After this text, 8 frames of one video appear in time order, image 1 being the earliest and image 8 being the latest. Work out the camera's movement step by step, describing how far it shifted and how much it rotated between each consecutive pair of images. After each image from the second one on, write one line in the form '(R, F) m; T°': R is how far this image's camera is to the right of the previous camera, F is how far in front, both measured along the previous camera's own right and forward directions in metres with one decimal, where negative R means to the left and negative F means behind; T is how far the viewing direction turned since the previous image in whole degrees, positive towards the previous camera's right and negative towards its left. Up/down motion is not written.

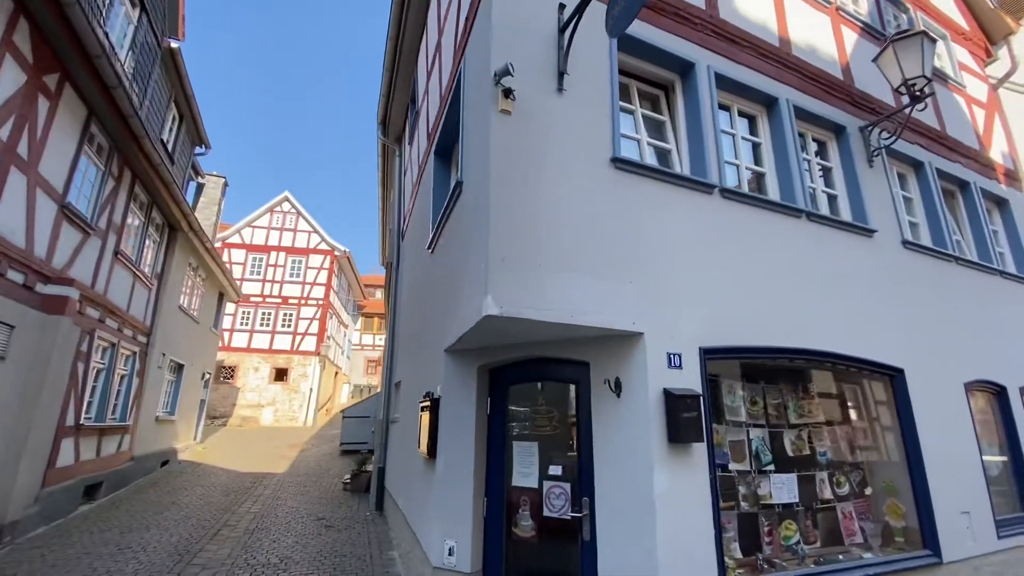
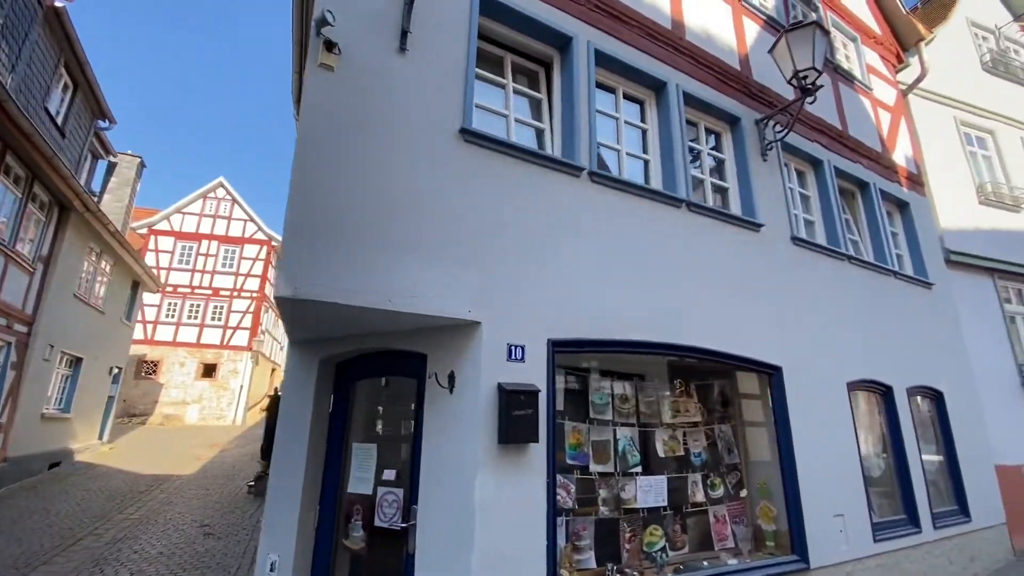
(+0.9, +0.3) m; +4°
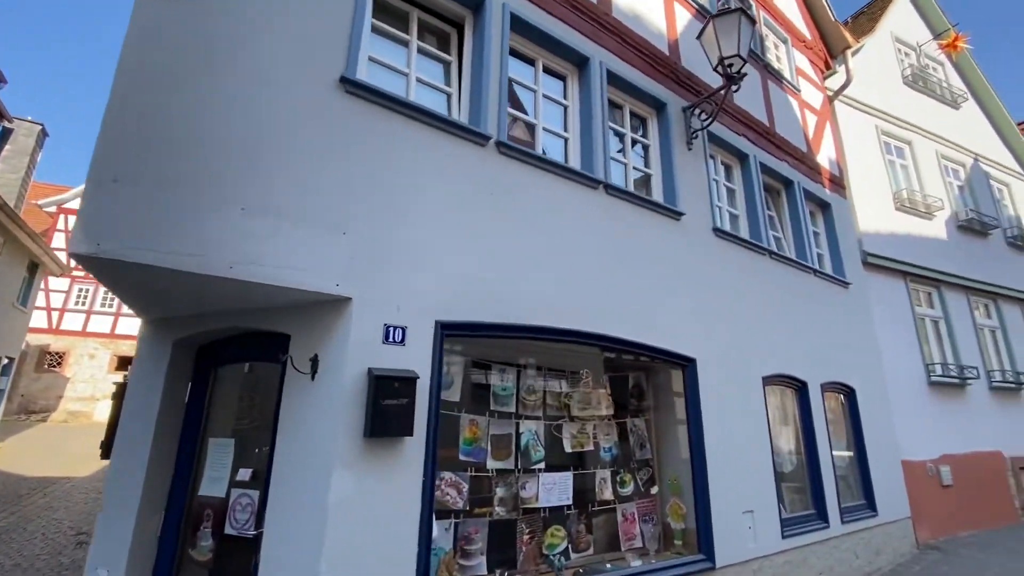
(+0.4, +0.3) m; +5°
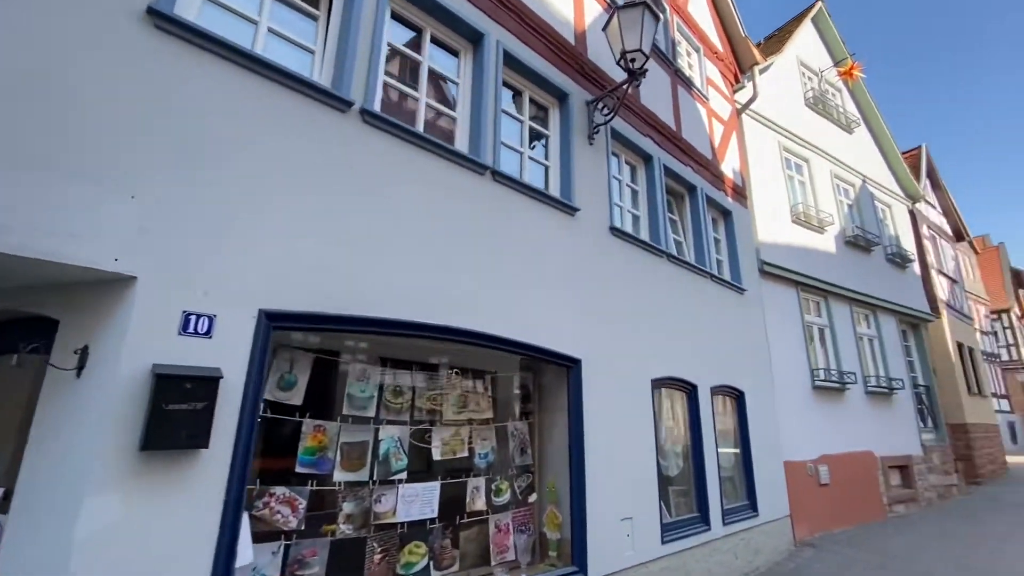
(+0.5, +0.3) m; +7°
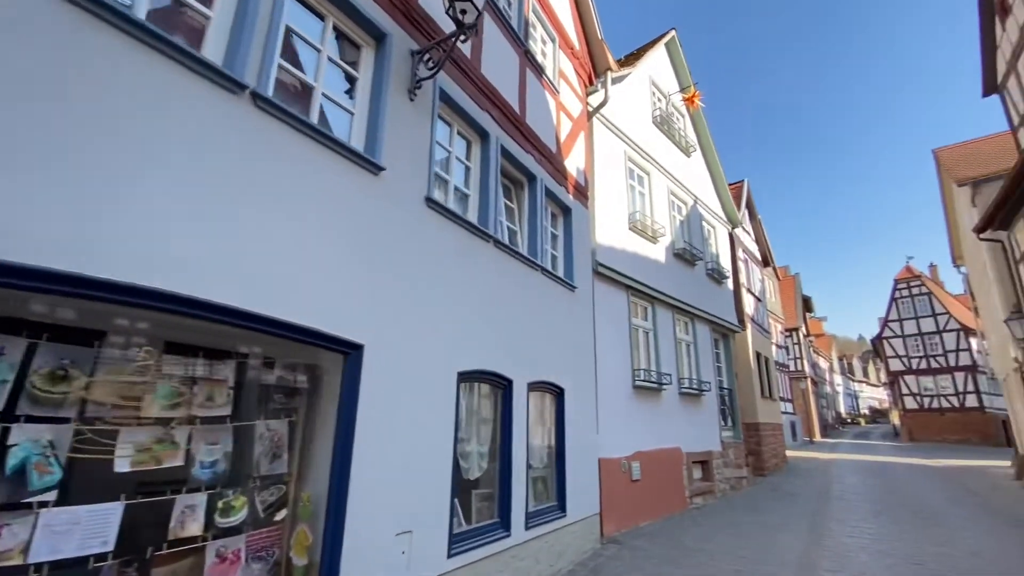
(+0.7, +0.5) m; +15°
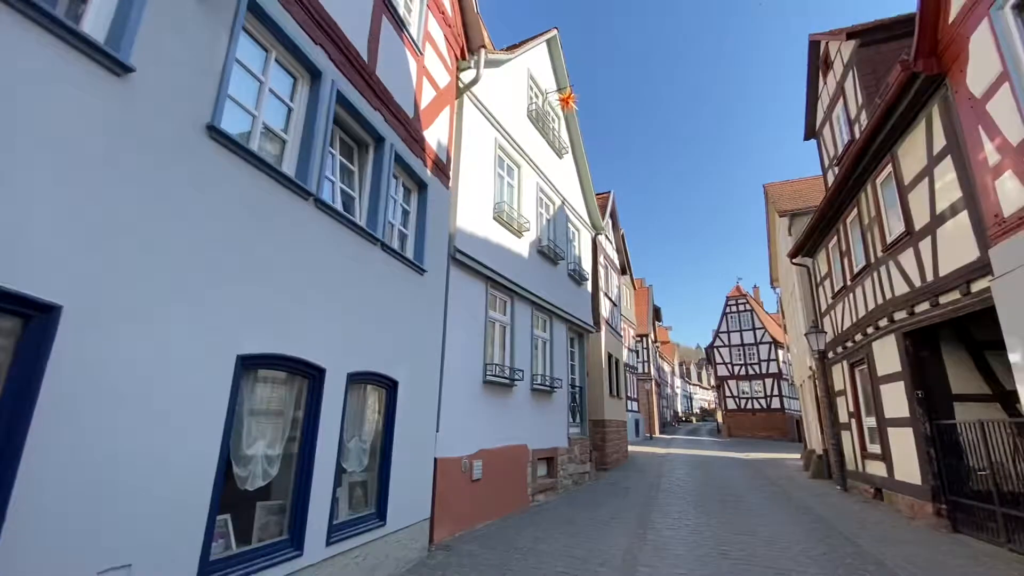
(+0.5, +0.5) m; +14°
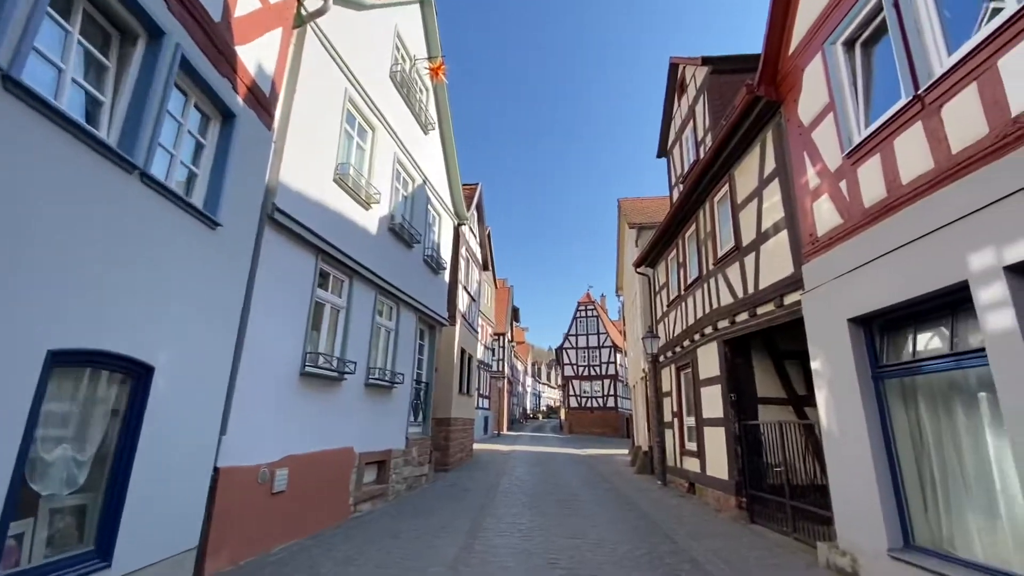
(+0.3, +0.8) m; +16°
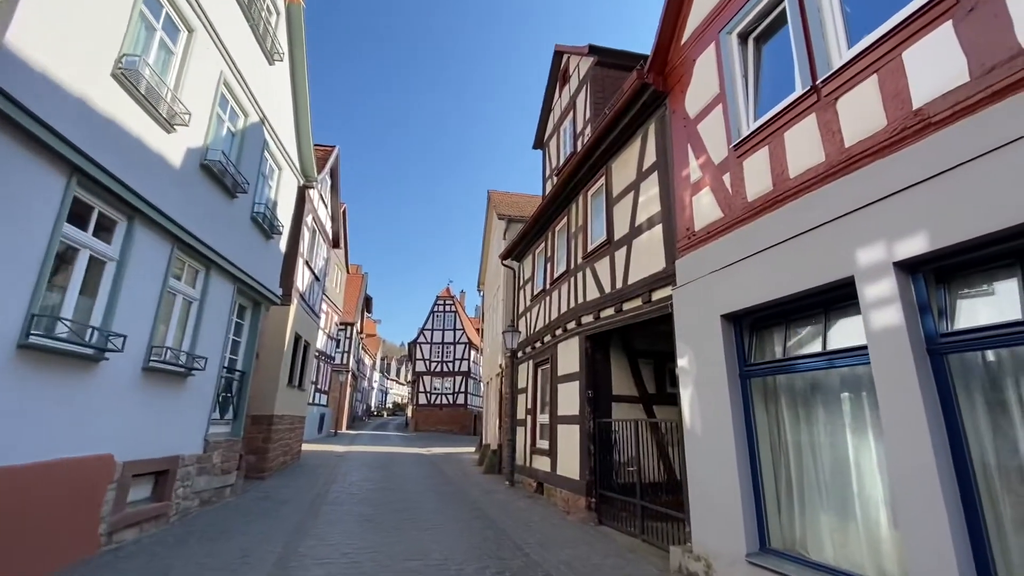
(+0.1, +1.0) m; +17°
